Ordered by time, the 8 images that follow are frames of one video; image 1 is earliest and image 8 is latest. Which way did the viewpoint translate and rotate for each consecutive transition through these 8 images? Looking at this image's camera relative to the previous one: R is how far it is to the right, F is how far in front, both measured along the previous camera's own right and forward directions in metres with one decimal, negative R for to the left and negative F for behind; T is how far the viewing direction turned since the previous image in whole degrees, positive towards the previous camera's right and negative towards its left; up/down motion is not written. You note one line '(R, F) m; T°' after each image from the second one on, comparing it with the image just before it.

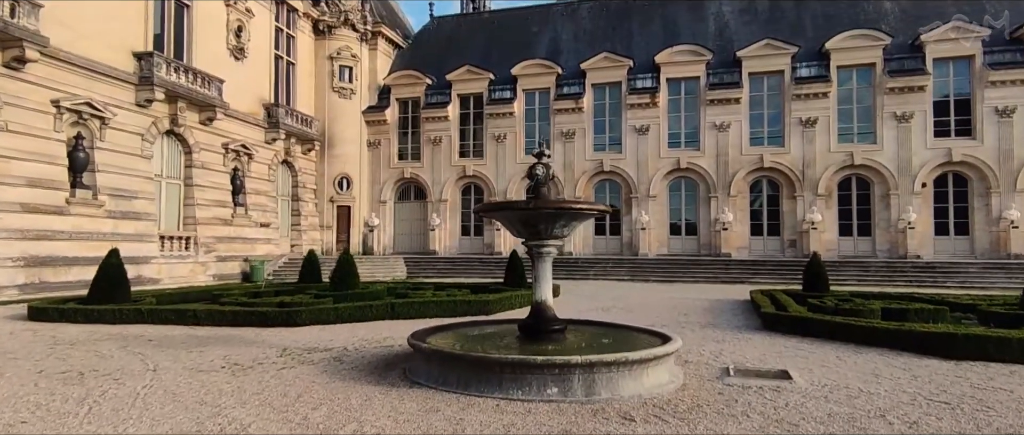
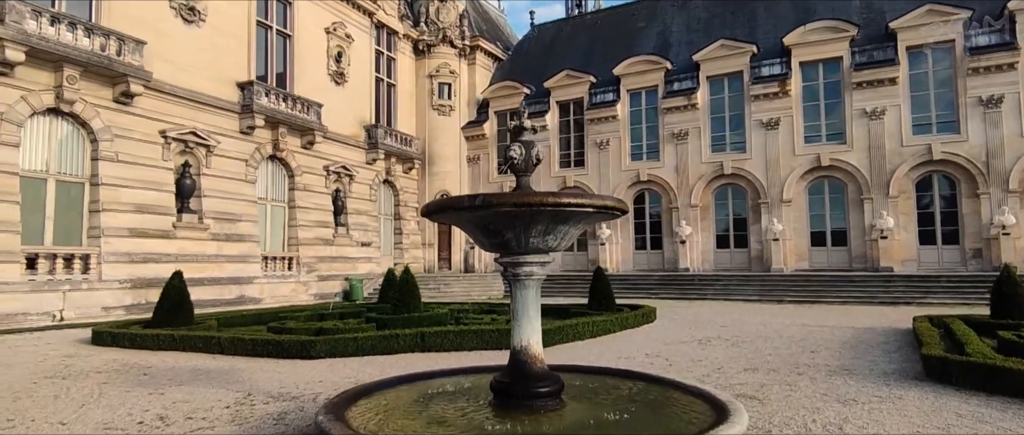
(+1.1, +2.0) m; -13°
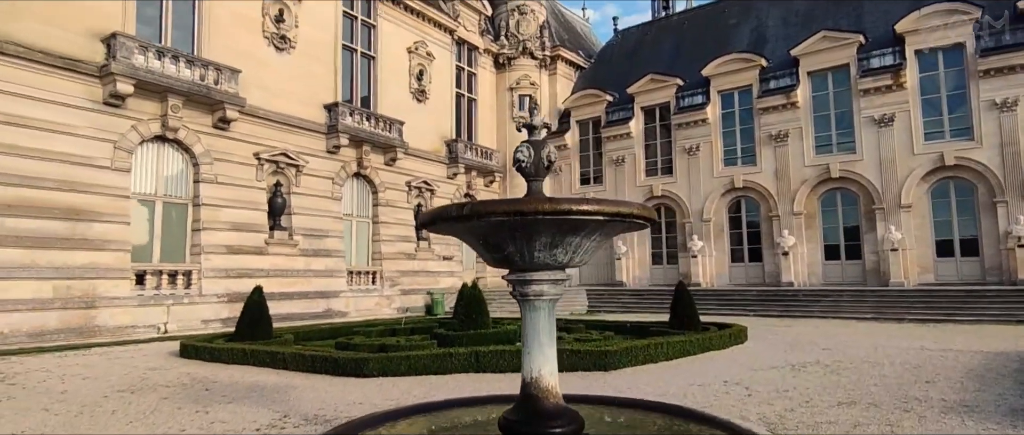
(+0.5, +0.6) m; -9°
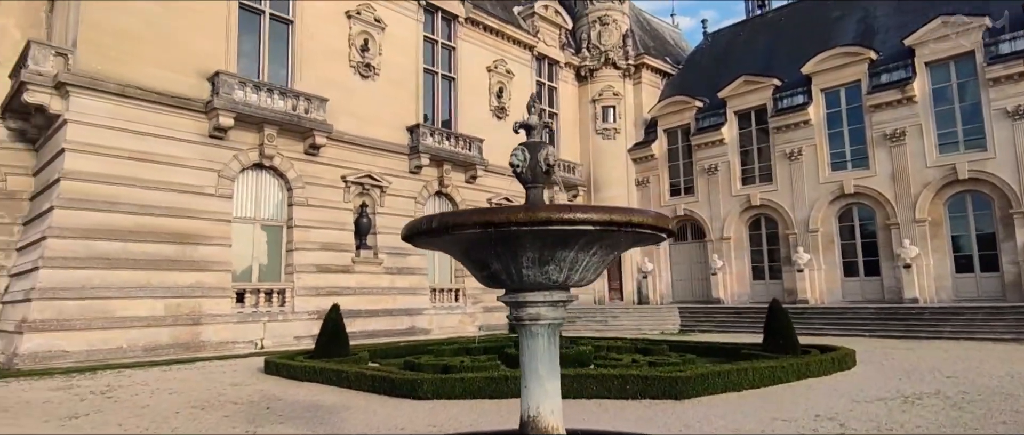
(+0.5, +0.4) m; -10°
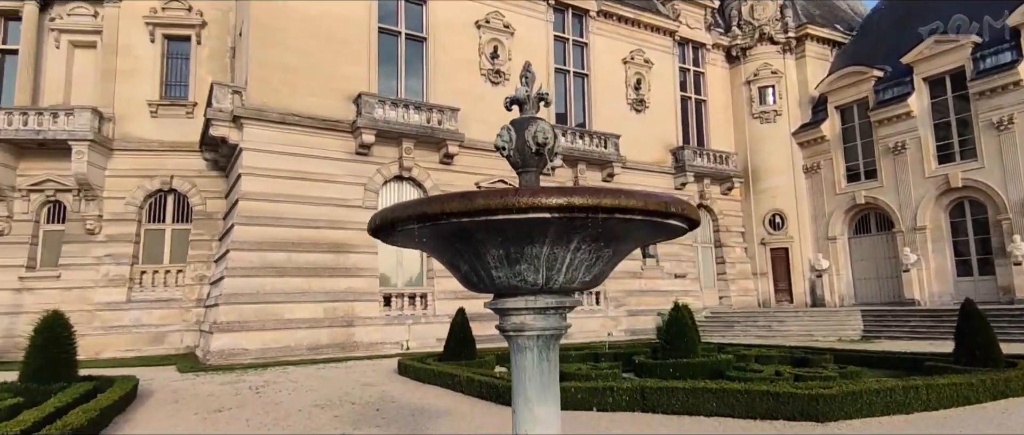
(+0.8, +0.6) m; -16°
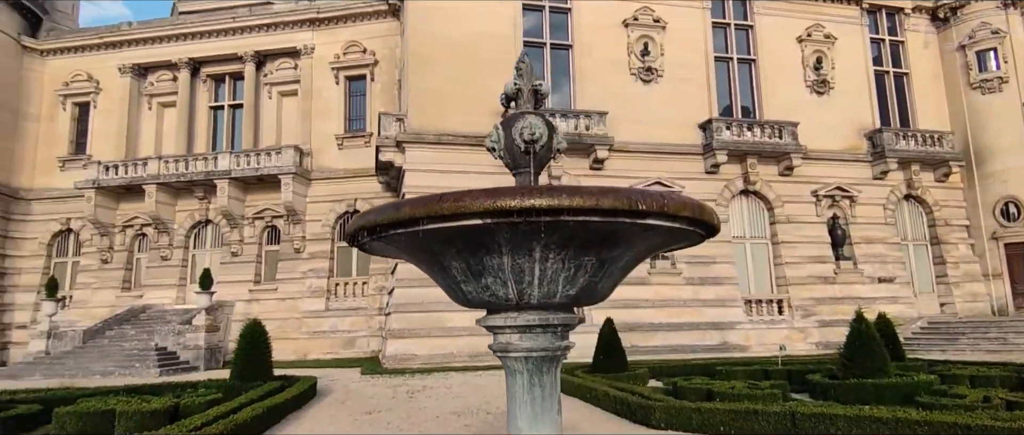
(+0.7, +0.3) m; -18°
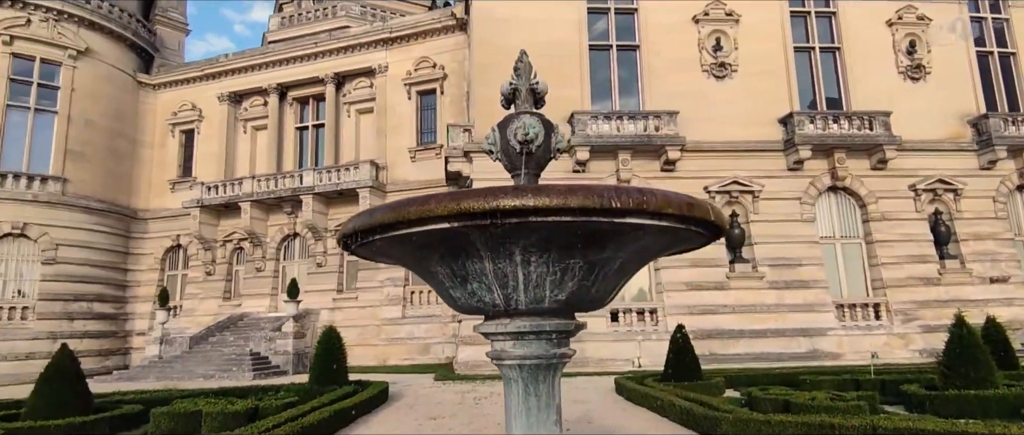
(+0.4, 0.0) m; -8°
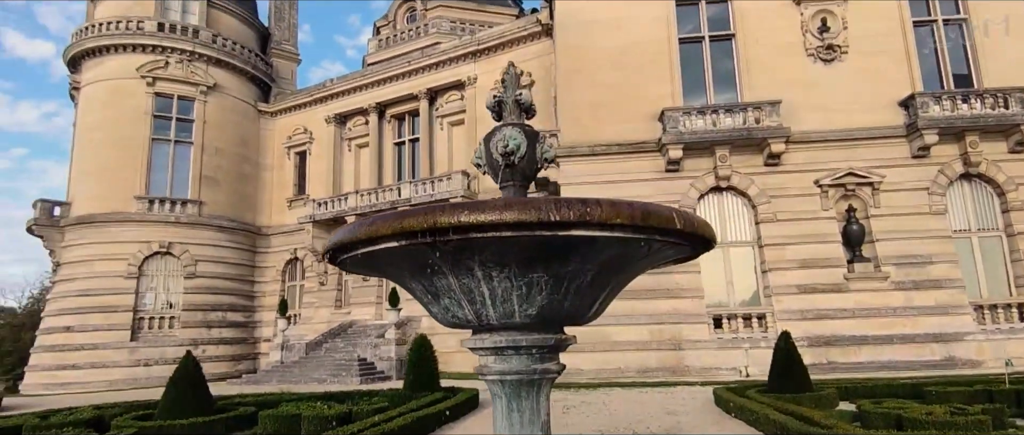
(+0.3, +0.1) m; -10°
